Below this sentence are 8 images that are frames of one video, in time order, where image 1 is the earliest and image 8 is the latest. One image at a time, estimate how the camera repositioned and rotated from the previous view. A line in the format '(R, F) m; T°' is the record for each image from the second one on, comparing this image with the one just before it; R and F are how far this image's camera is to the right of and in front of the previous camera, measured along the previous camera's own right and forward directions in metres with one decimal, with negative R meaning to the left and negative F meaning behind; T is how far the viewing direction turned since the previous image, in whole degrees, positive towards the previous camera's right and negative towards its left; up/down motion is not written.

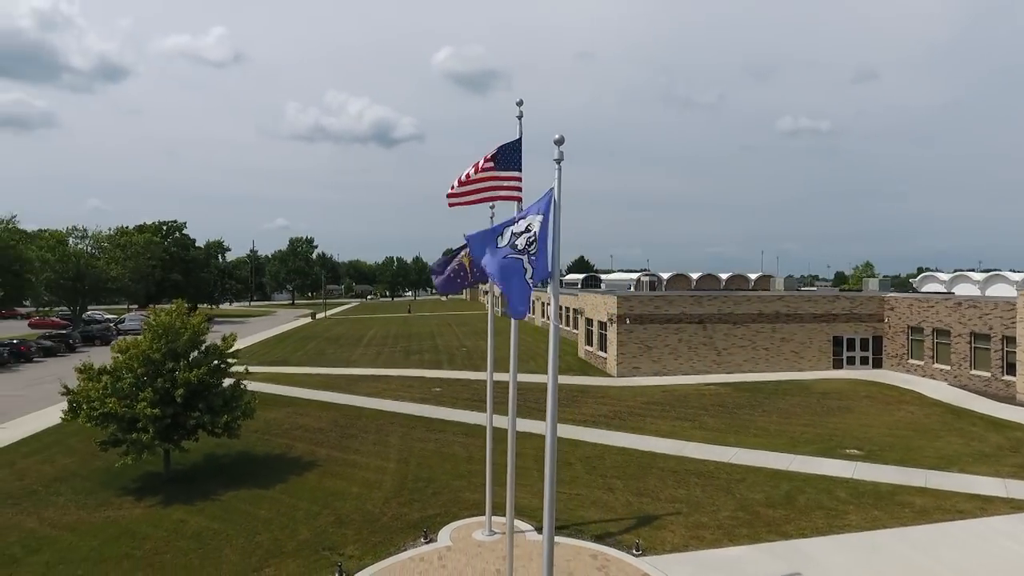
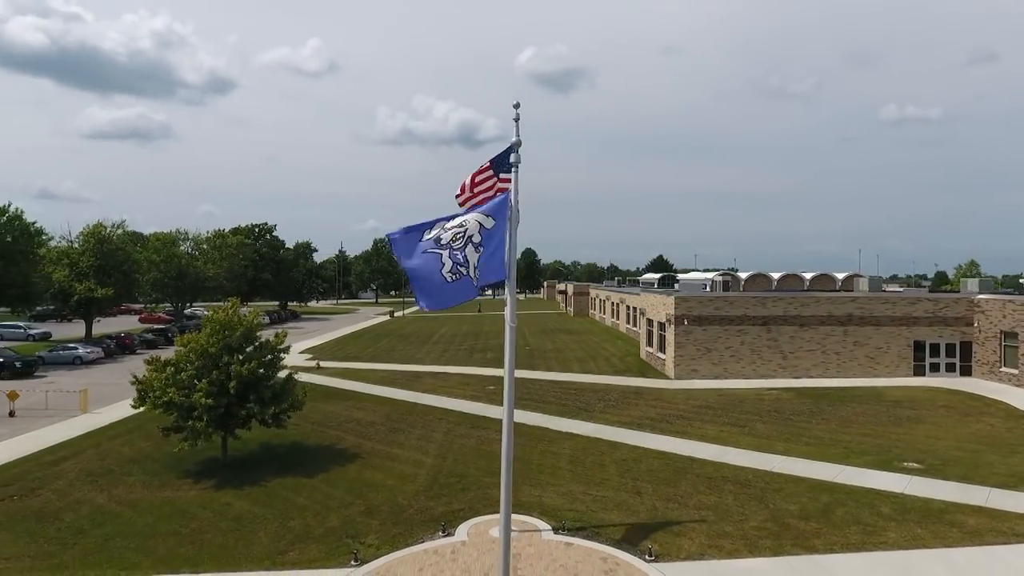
(+1.3, 0.0) m; -8°
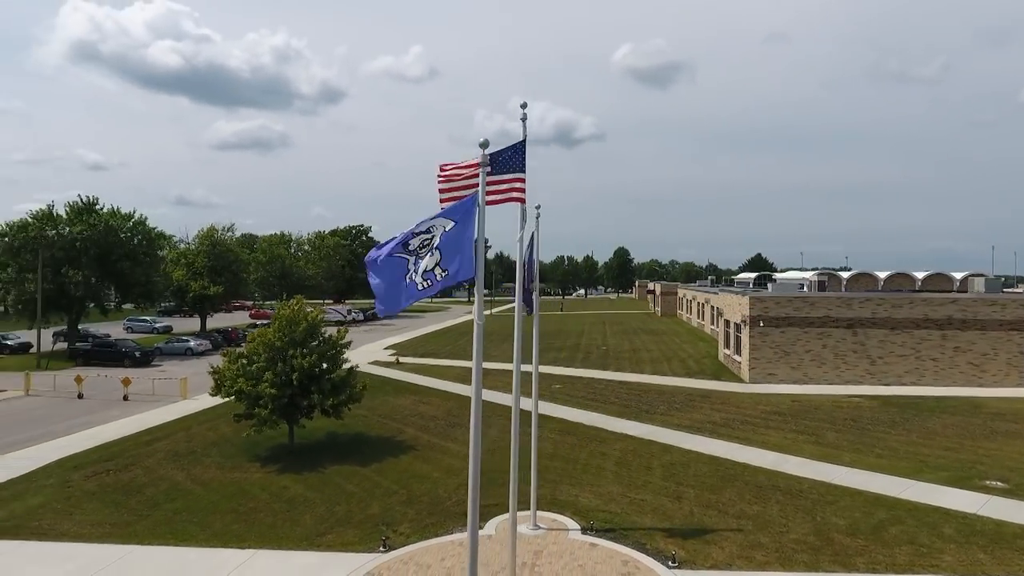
(+1.4, 0.0) m; -9°
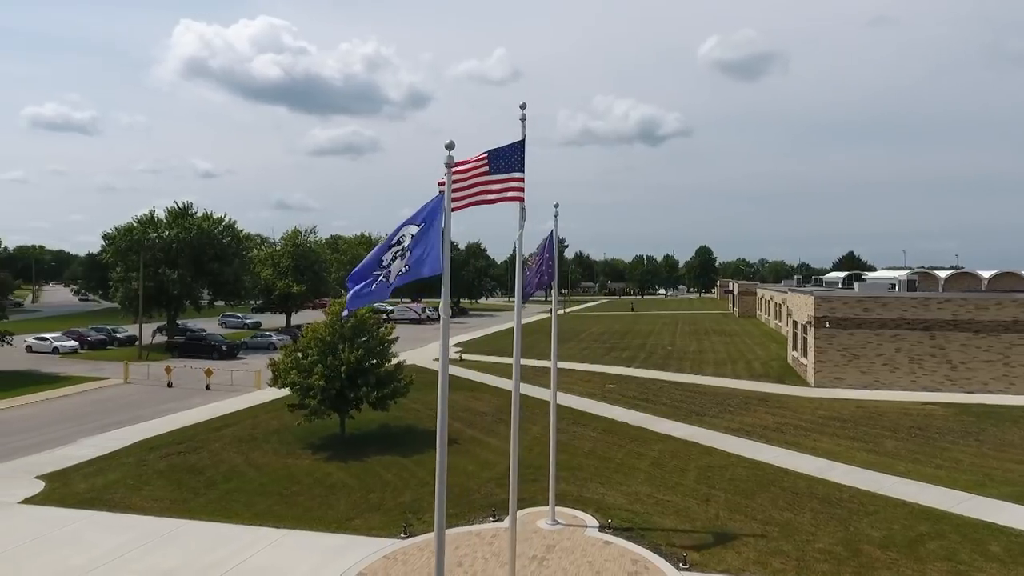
(+1.3, -0.1) m; -8°
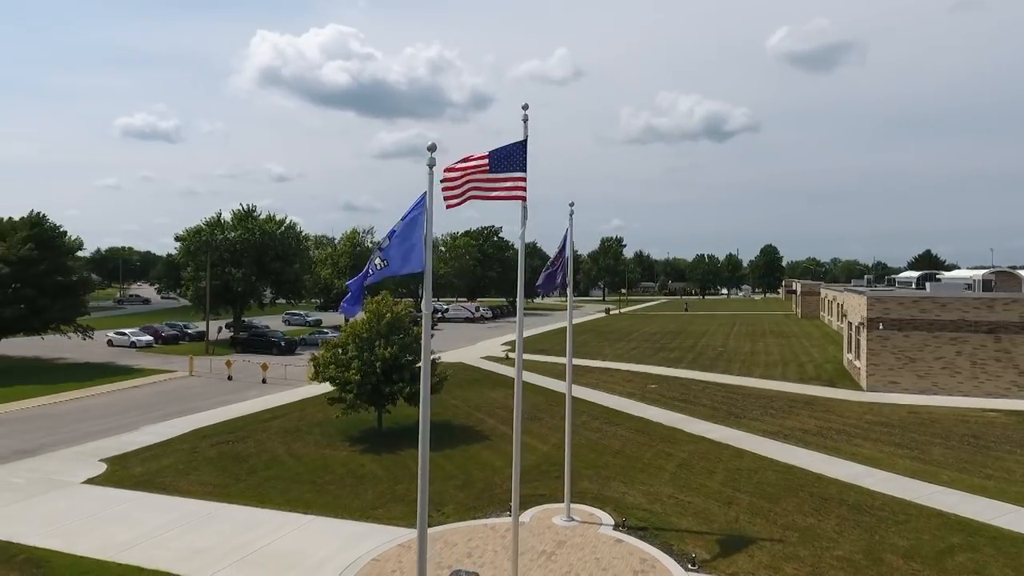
(+0.9, -0.1) m; -6°
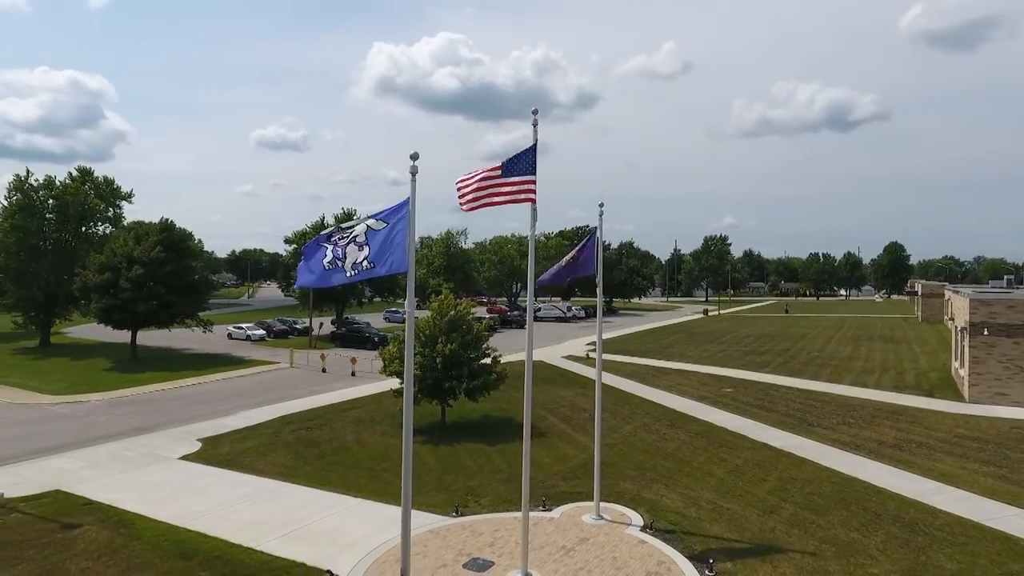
(+1.5, -0.2) m; -10°
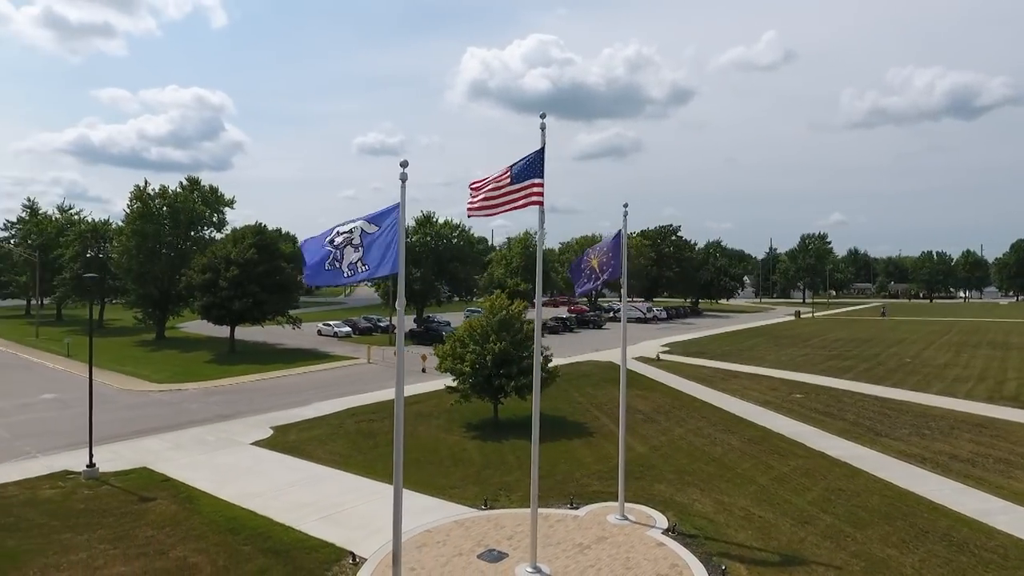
(+1.4, -0.2) m; -8°
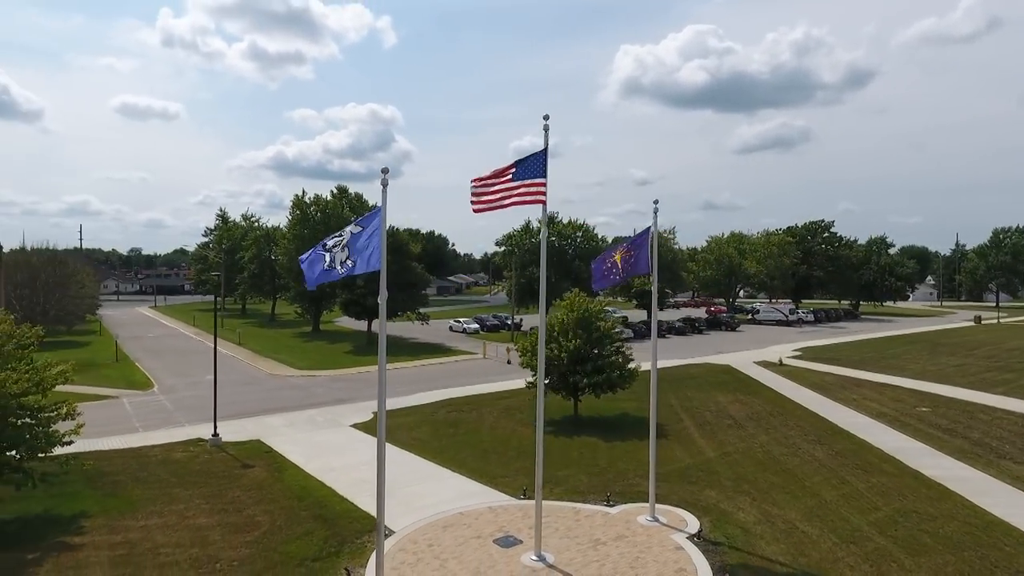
(+2.5, -0.1) m; -14°
